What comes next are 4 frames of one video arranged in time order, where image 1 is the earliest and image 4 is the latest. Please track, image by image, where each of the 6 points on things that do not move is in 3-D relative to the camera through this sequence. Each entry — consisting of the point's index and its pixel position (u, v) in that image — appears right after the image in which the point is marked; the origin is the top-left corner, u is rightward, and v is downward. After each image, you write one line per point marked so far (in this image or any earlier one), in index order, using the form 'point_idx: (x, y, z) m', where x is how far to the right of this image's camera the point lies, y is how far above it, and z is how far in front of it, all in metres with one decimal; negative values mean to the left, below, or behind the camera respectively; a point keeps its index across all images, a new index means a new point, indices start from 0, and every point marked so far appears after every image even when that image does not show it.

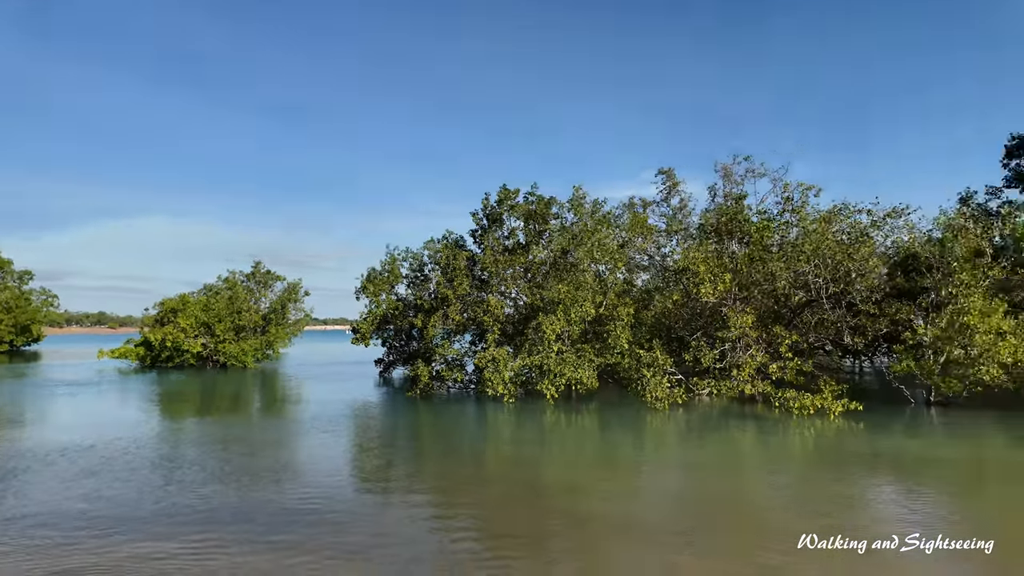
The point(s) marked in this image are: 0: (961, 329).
0: (+14.8, -1.4, +19.7) m
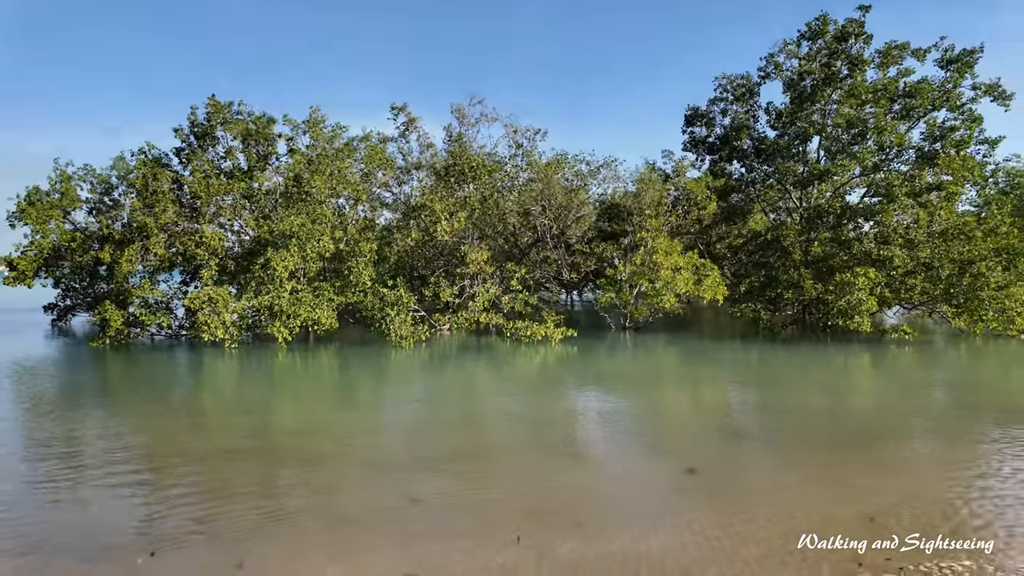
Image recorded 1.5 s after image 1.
0: (+5.5, +0.9, +23.2) m
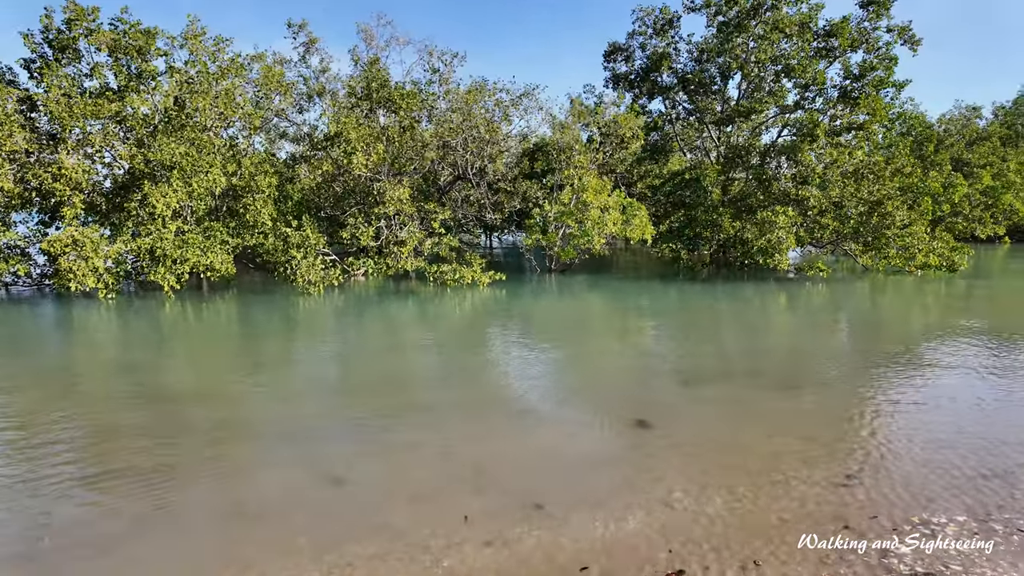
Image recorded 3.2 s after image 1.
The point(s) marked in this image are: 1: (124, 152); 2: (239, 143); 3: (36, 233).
0: (+2.7, +3.1, +22.0) m
1: (-11.9, +4.2, +17.8) m
2: (-9.0, +5.0, +19.8) m
3: (-14.6, +1.8, +17.9) m
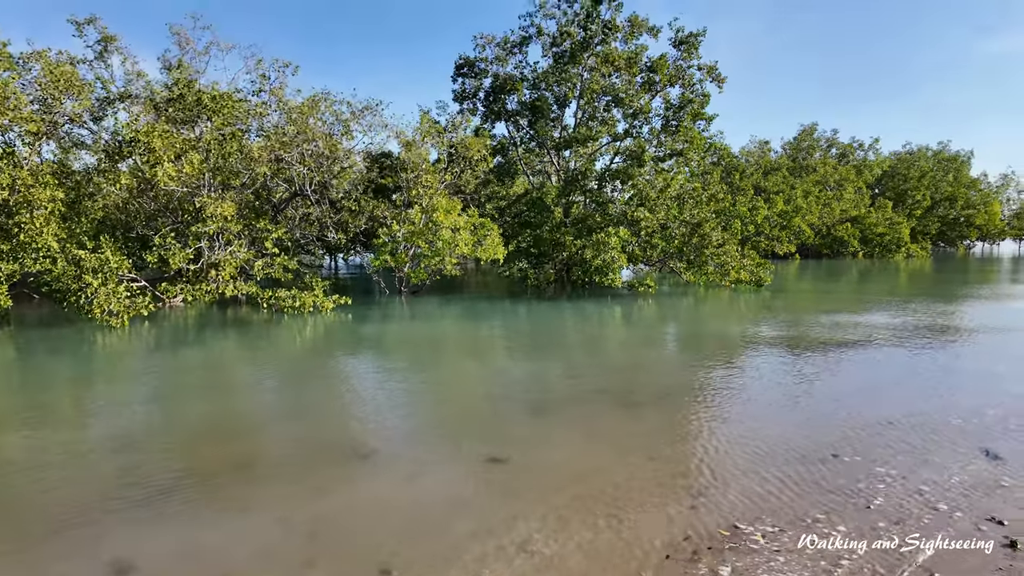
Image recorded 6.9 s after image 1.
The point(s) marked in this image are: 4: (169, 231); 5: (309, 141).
0: (-2.9, +2.3, +21.3) m
1: (-16.0, +3.2, +13.7) m
2: (-13.7, +4.0, +16.3) m
3: (-18.7, +0.7, +13.1) m
4: (-10.4, +1.7, +18.0) m
5: (-6.8, +5.1, +20.3) m
